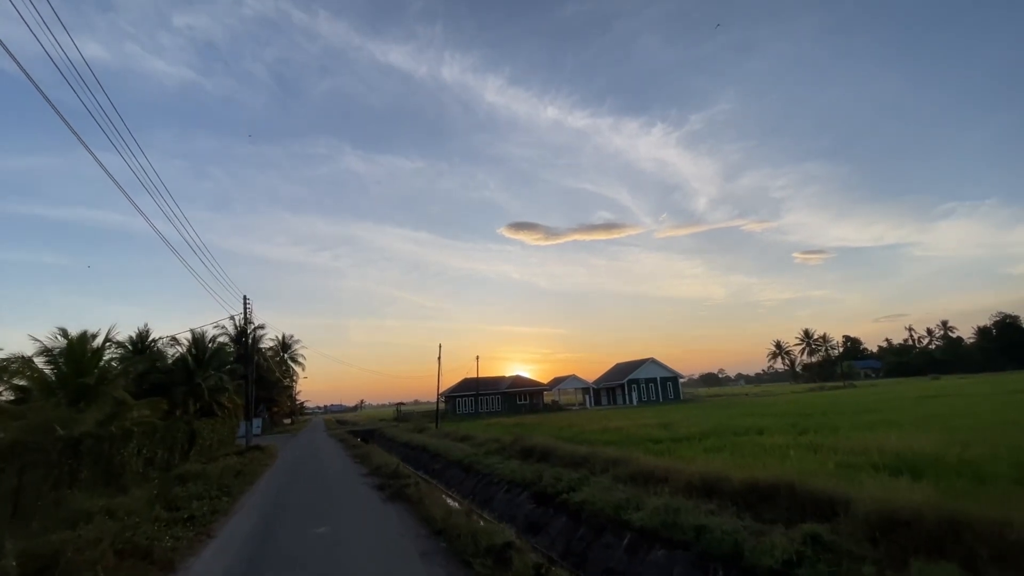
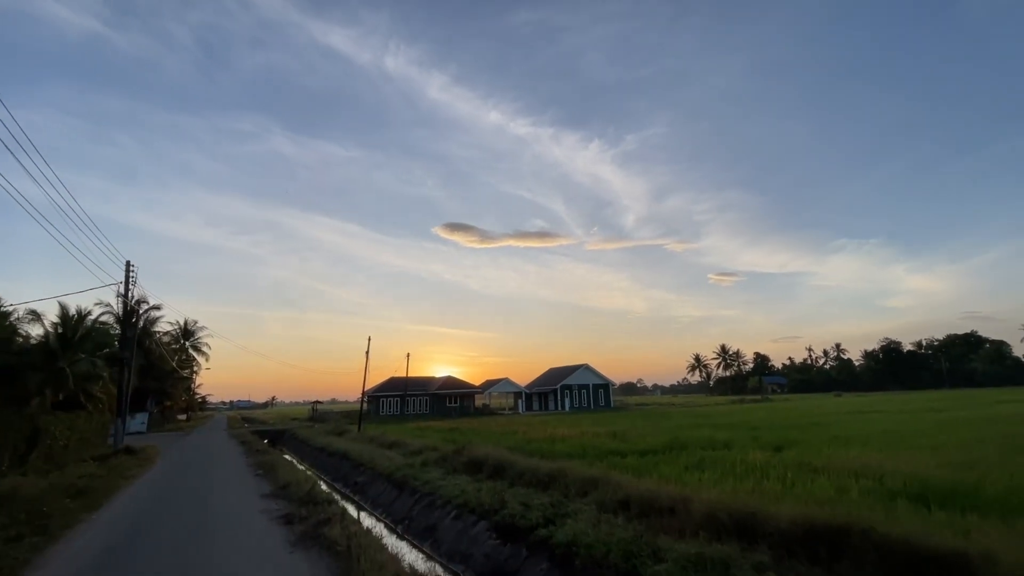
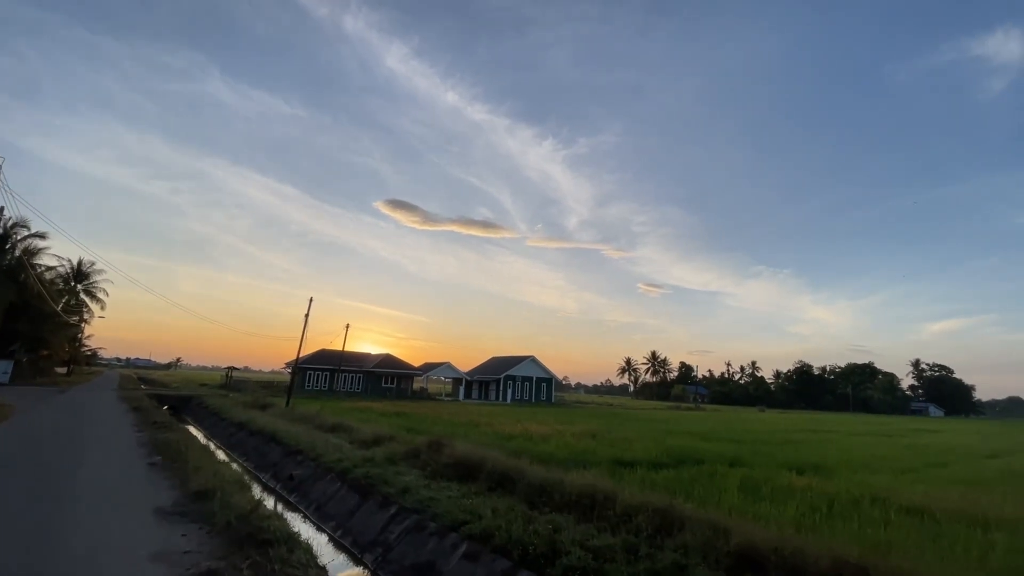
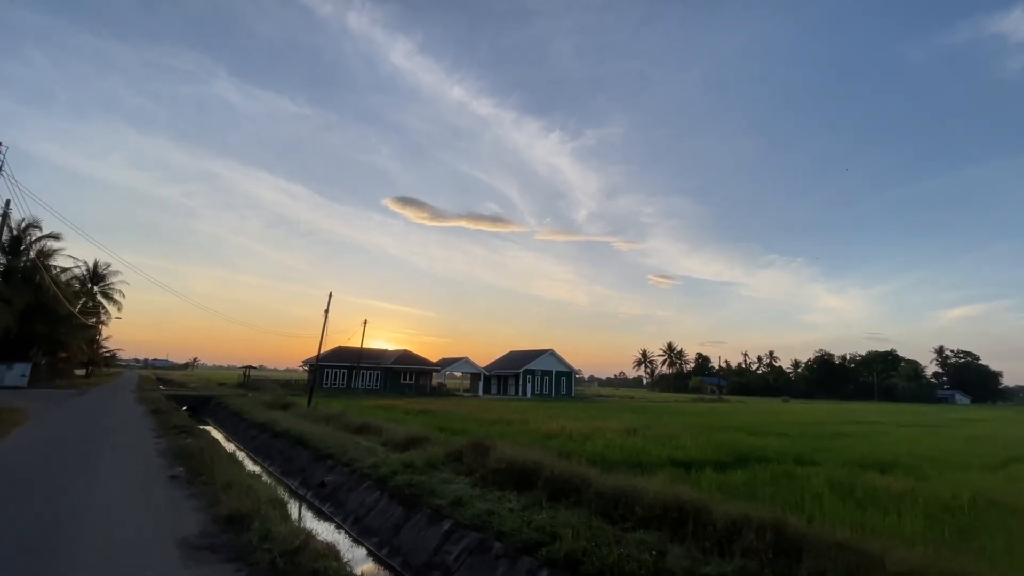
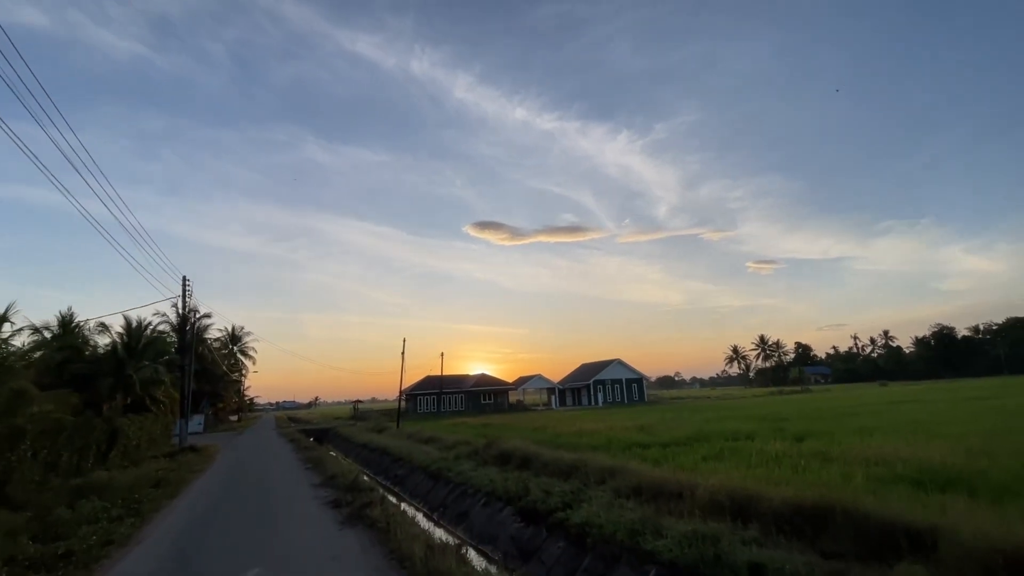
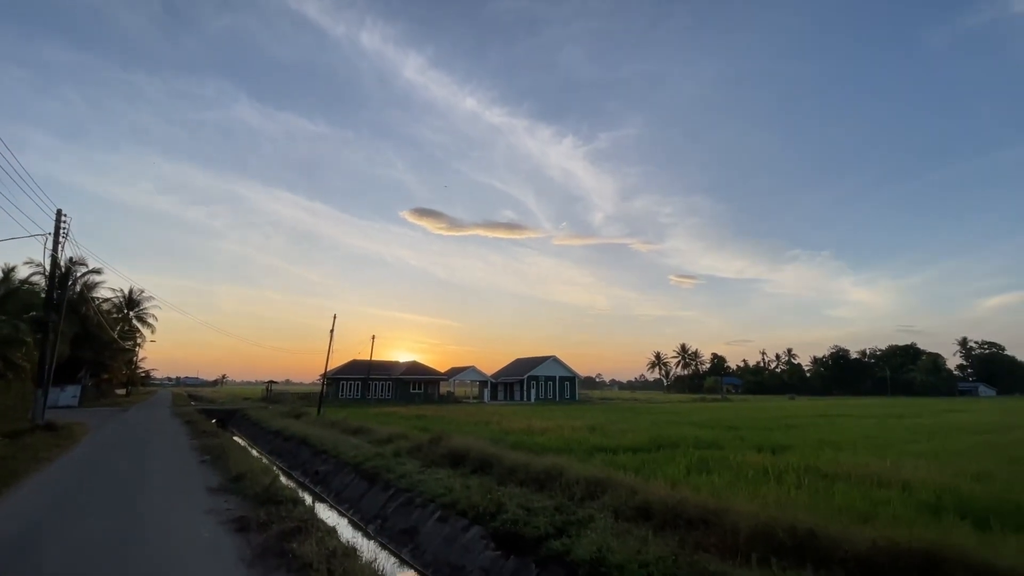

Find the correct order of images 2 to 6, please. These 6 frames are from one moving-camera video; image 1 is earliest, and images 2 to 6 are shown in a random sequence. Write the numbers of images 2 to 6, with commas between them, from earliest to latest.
5, 2, 6, 3, 4
